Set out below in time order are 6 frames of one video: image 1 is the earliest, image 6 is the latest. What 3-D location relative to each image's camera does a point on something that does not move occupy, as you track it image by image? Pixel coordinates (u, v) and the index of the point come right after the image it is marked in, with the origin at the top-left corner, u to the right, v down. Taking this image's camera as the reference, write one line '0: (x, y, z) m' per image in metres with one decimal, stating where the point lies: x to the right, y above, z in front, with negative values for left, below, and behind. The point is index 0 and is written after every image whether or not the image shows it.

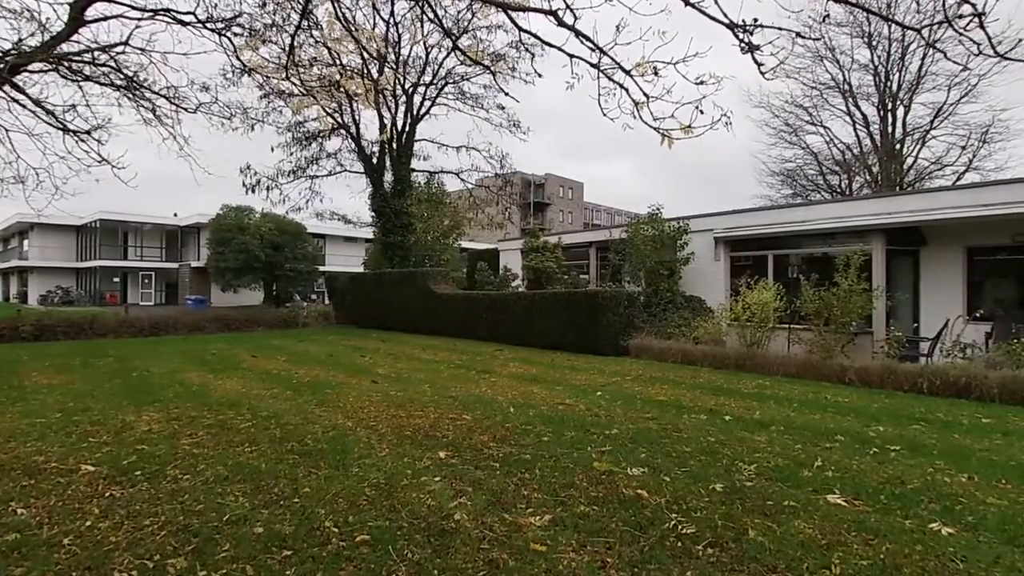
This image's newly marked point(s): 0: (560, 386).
0: (+0.7, -1.3, +7.5) m
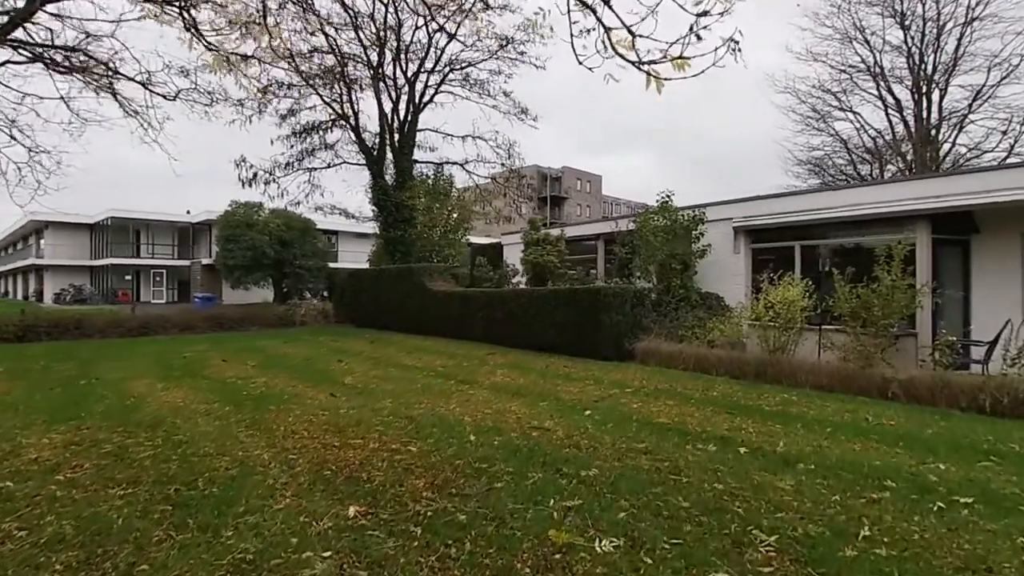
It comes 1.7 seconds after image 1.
0: (+0.4, -1.3, +6.3) m
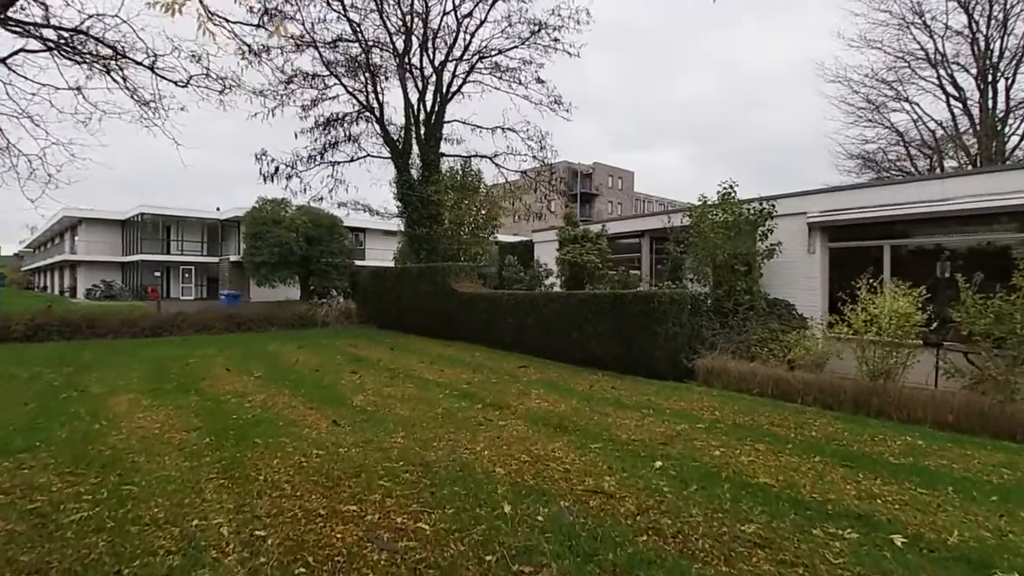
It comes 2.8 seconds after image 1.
0: (+0.8, -1.4, +5.0) m
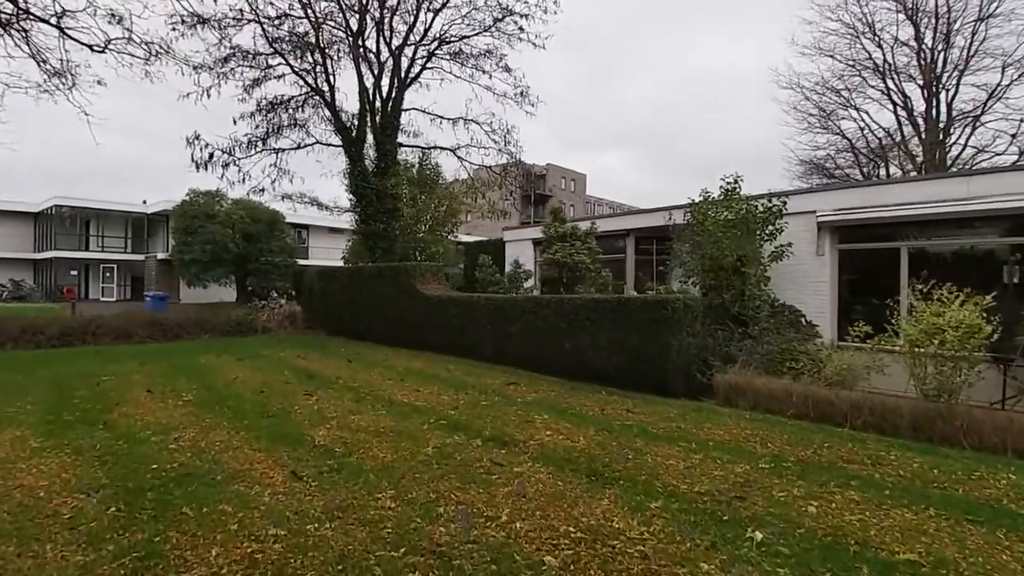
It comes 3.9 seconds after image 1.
0: (+1.0, -1.4, +3.8) m
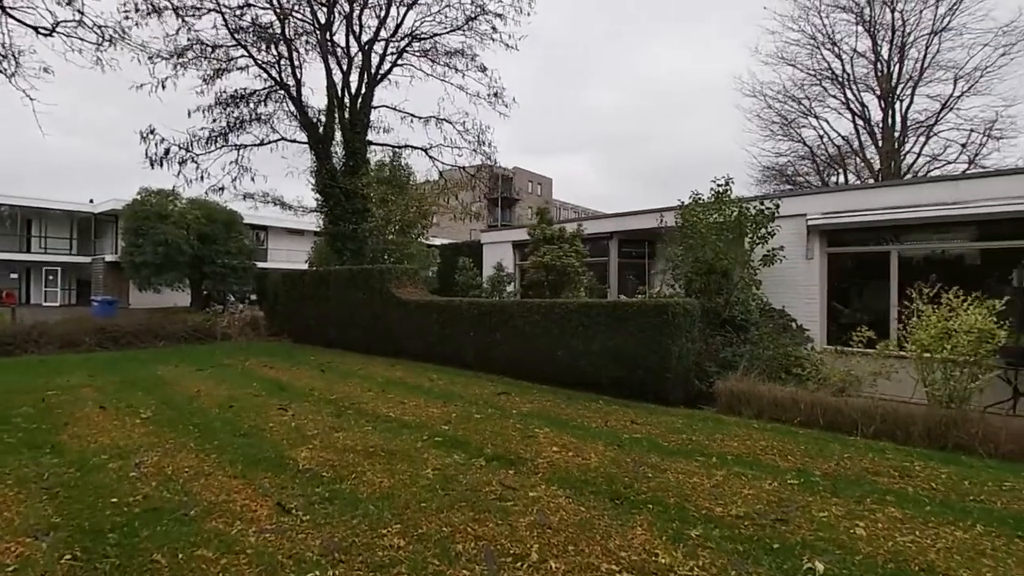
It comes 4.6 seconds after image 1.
0: (+1.1, -1.4, +3.4) m
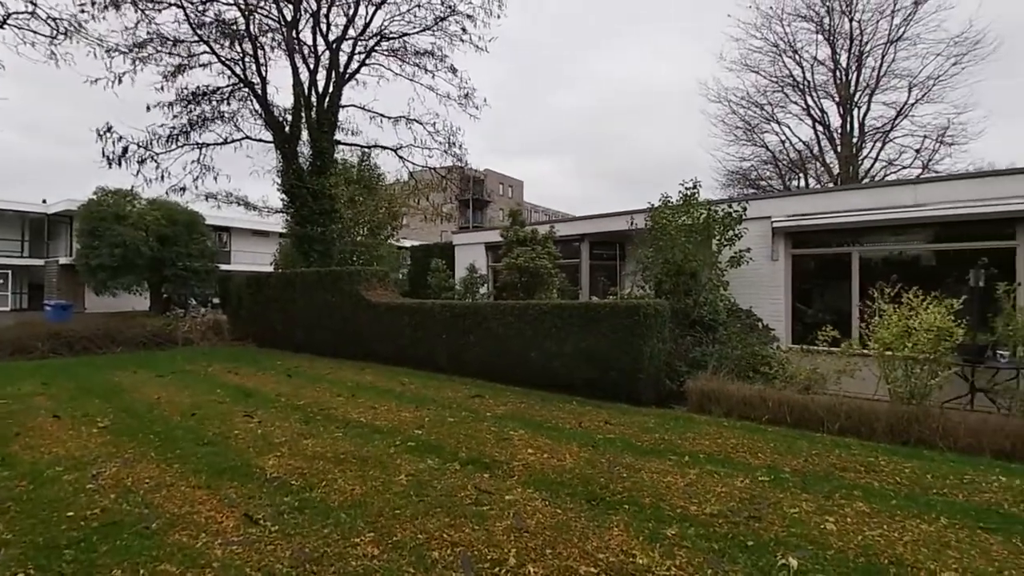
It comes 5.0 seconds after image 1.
0: (+1.0, -1.4, +3.4) m
